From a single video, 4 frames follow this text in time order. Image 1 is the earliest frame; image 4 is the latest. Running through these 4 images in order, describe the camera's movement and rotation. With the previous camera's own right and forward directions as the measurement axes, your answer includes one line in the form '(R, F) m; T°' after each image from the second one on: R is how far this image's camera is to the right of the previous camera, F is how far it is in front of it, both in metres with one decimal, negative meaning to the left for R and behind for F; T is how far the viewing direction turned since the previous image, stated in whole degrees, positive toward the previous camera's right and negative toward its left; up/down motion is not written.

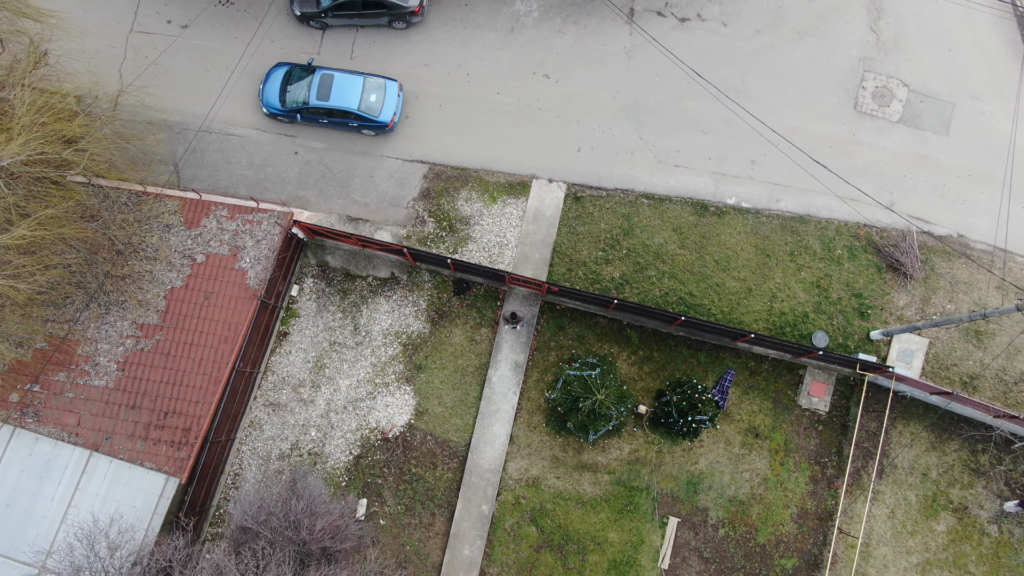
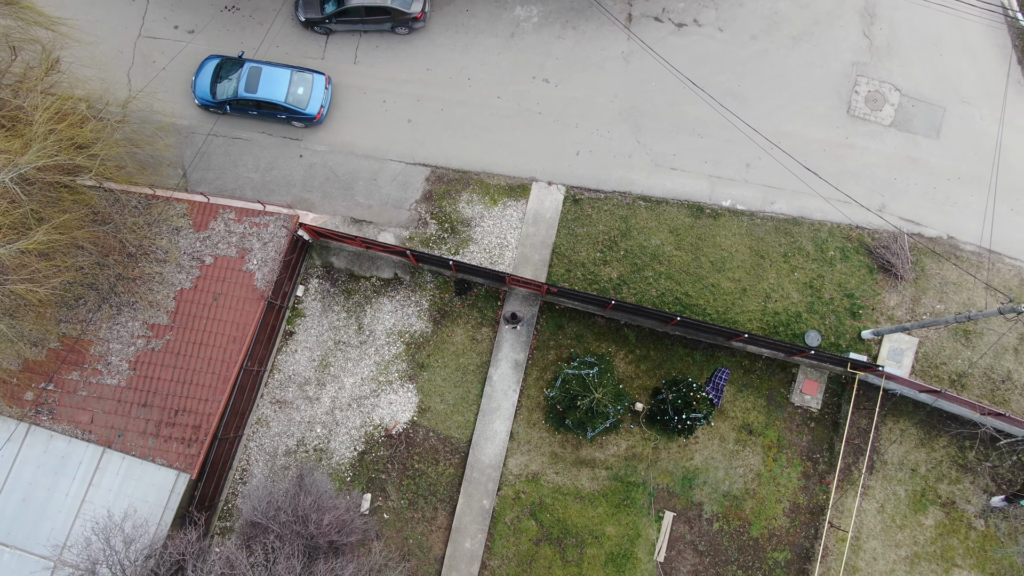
(0.0, -0.3) m; 0°
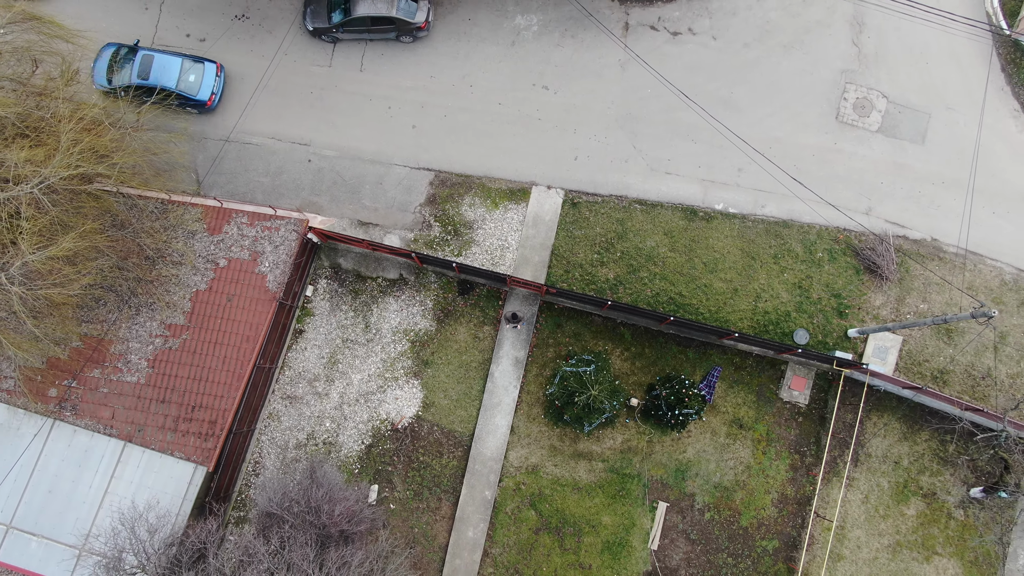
(0.0, -0.5) m; 0°
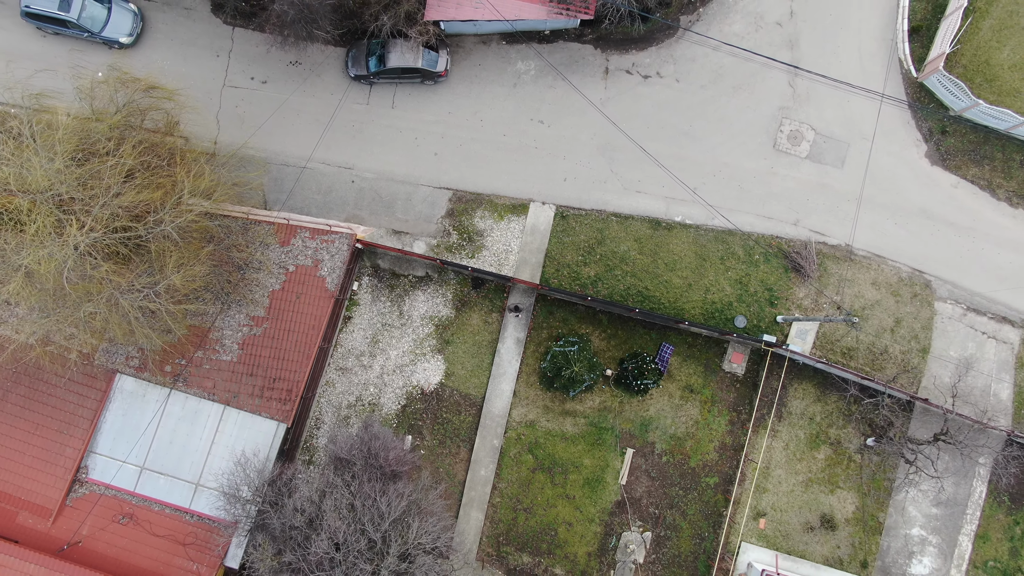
(+0.2, -3.3) m; -1°
